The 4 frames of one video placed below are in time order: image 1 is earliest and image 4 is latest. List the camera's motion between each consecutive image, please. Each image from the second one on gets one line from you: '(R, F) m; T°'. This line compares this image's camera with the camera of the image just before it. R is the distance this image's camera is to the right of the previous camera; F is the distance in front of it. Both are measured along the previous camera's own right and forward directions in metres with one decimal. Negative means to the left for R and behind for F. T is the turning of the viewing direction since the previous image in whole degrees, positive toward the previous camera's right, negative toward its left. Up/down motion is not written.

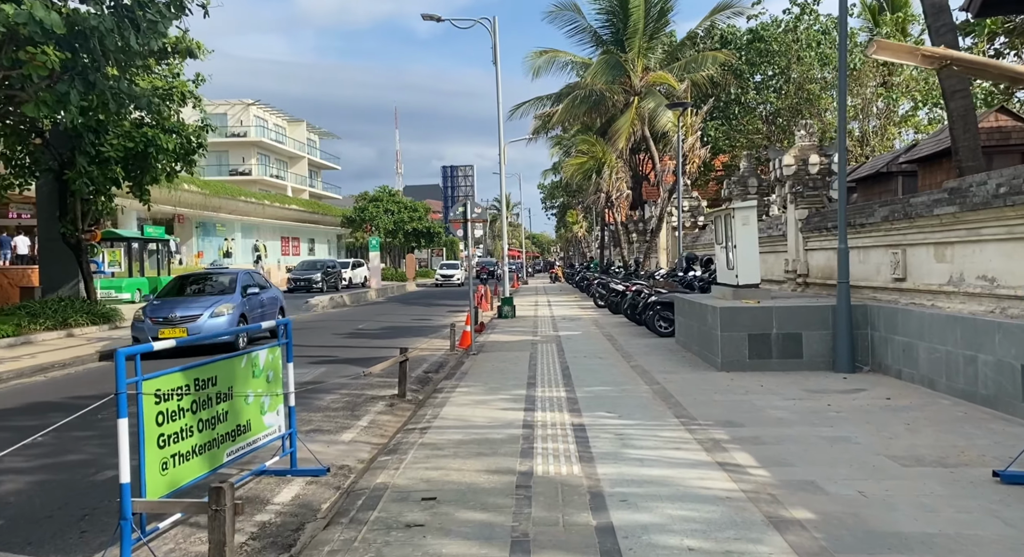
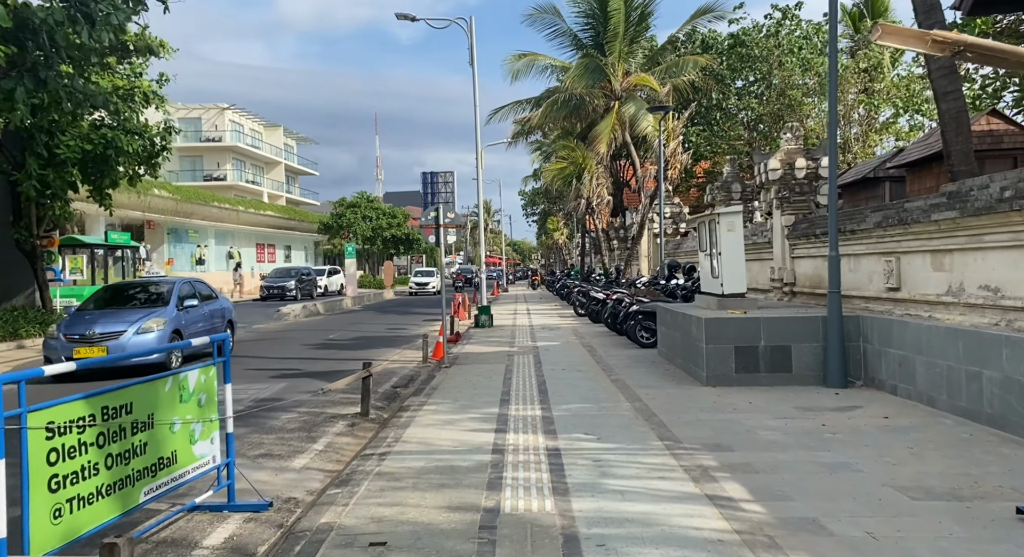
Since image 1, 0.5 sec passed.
(+0.1, +0.6) m; +1°
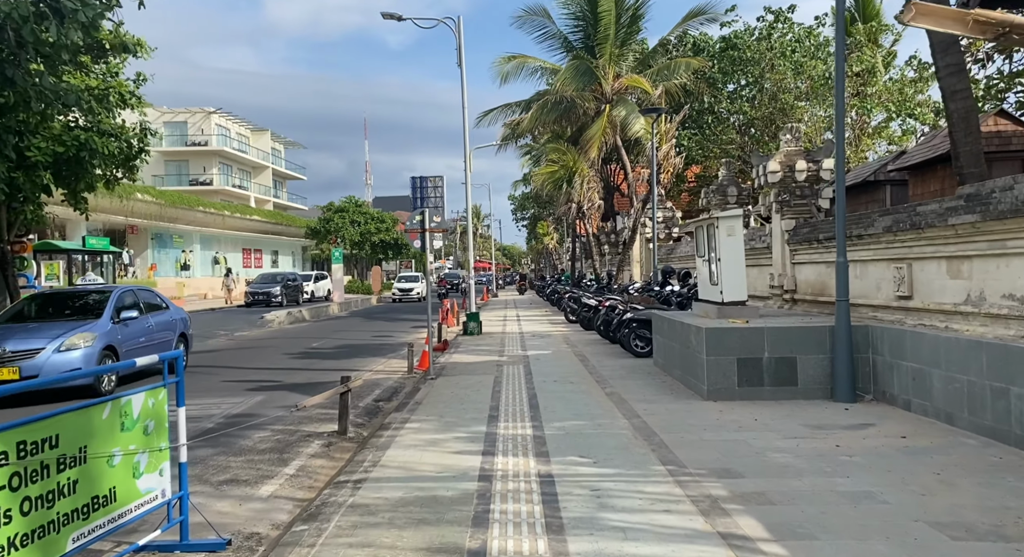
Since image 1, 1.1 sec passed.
(0.0, +0.6) m; +1°
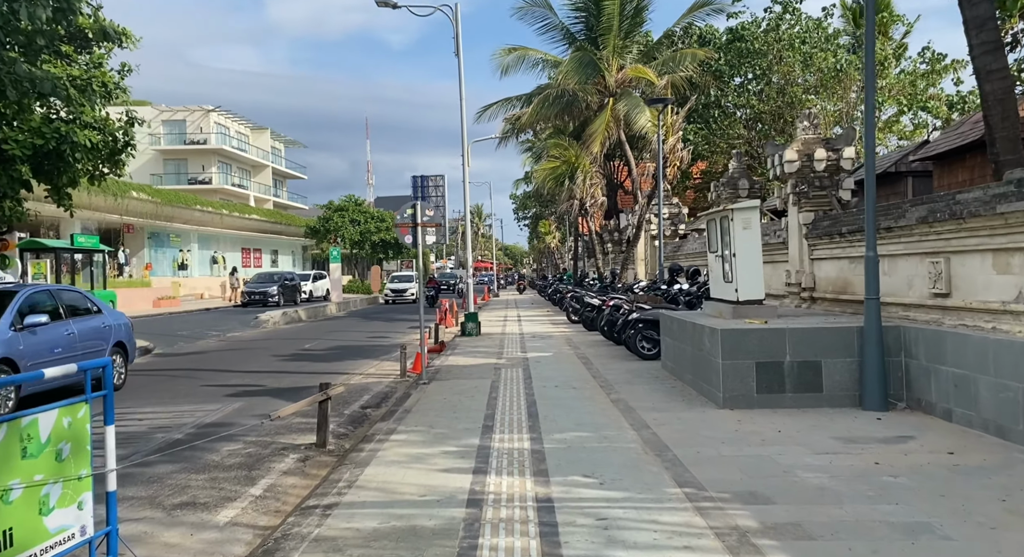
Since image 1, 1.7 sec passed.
(+0.1, +0.8) m; 0°
